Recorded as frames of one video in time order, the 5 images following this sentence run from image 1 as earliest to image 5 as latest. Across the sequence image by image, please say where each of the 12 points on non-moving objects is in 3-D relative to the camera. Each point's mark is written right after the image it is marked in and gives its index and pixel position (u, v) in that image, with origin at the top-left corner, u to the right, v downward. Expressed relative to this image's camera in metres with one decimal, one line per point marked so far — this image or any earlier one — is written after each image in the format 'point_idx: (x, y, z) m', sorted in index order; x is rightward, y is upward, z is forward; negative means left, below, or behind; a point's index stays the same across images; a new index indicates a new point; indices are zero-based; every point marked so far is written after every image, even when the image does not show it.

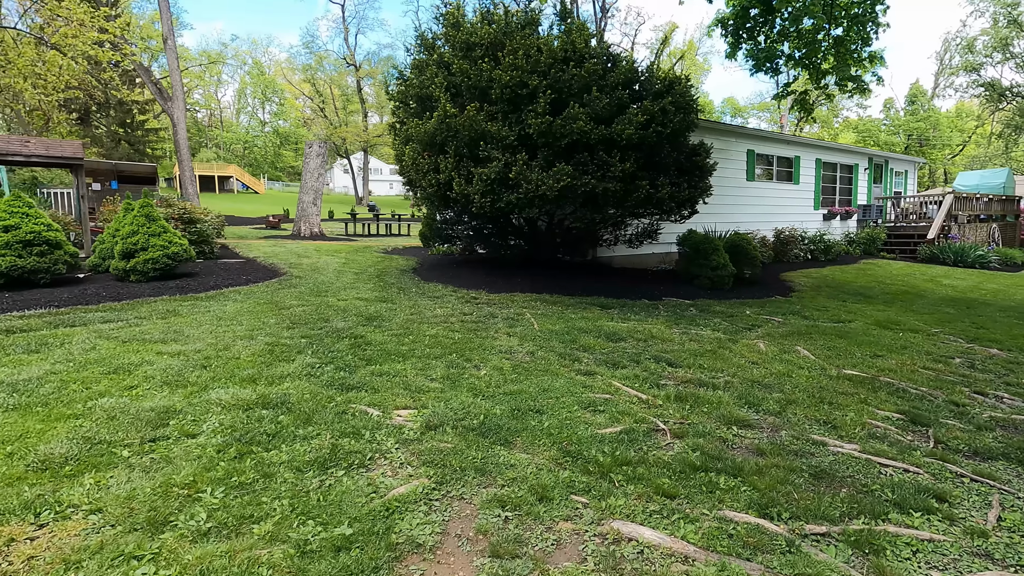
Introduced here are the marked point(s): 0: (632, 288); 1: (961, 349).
0: (+1.7, 0.0, +7.5) m
1: (+4.3, -0.6, +5.2) m
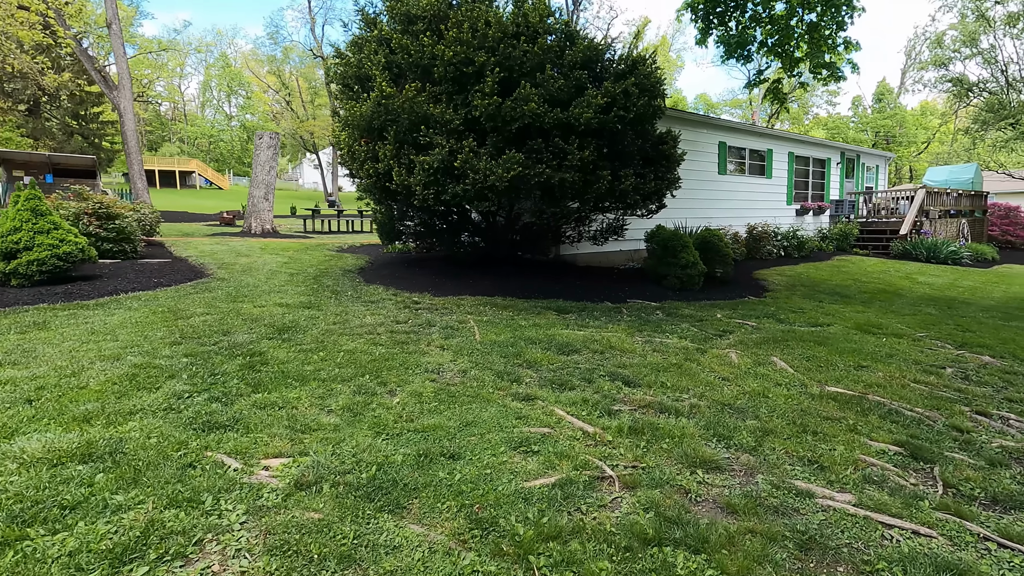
0: (+1.1, 0.0, +6.9) m
1: (+3.8, -0.6, +4.7) m
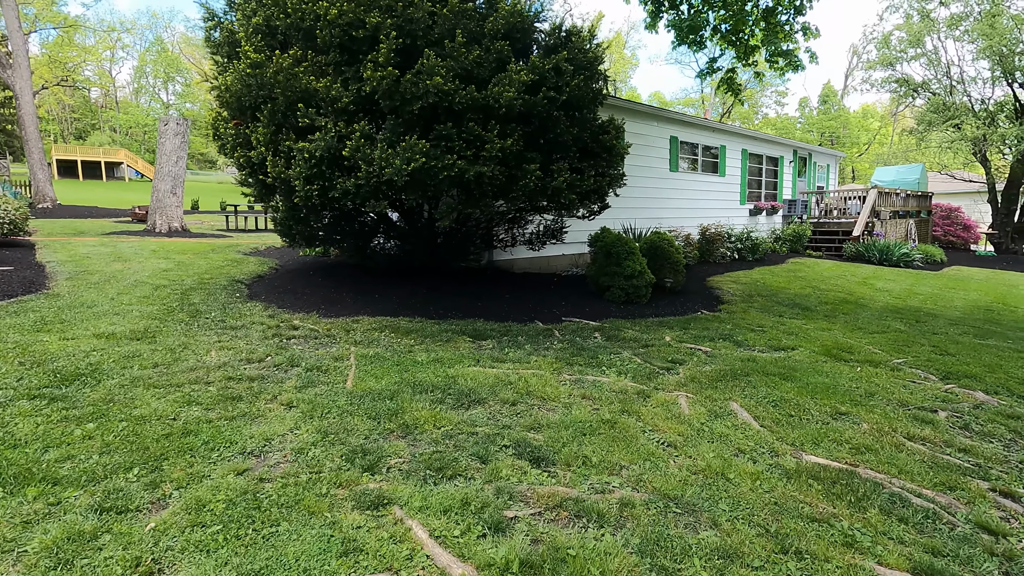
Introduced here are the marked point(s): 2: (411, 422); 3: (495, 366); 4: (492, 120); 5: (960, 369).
0: (+0.2, -0.2, +5.9) m
1: (+3.1, -0.8, +3.9) m
2: (-0.5, -0.7, +2.9) m
3: (-0.1, -0.6, +3.9) m
4: (-0.2, +1.5, +4.8) m
5: (+3.7, -0.7, +4.5) m
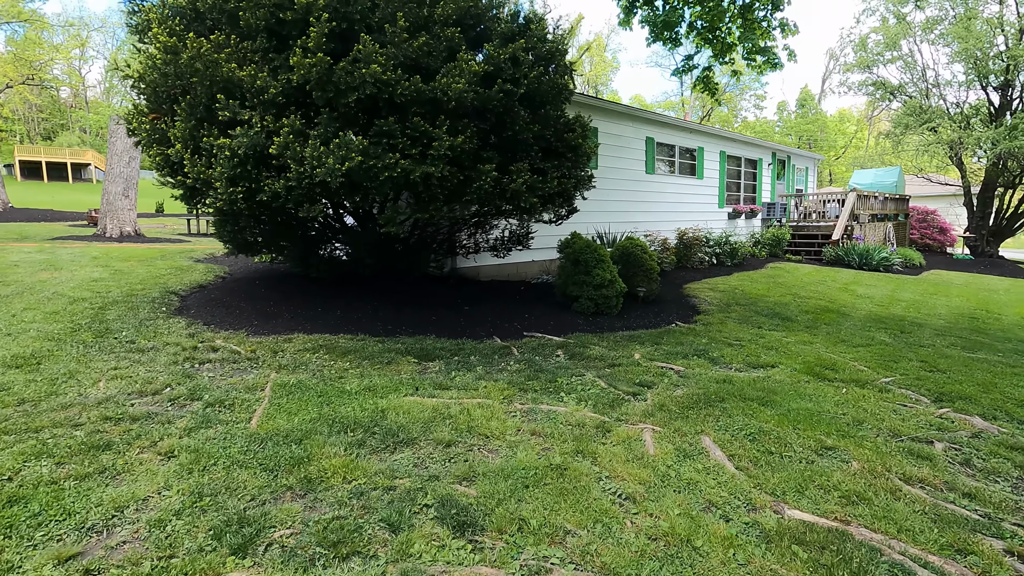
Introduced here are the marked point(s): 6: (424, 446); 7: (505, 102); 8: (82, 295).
0: (-0.3, -0.3, +5.4) m
1: (+2.7, -0.9, +3.5) m
2: (-0.9, -0.8, +2.4) m
3: (-0.5, -0.7, +3.4) m
4: (-0.6, +1.4, +4.3) m
5: (+3.3, -0.8, +4.1) m
6: (-0.4, -0.8, +2.7) m
7: (-0.1, +1.6, +4.6) m
8: (-4.6, -0.1, +5.7) m
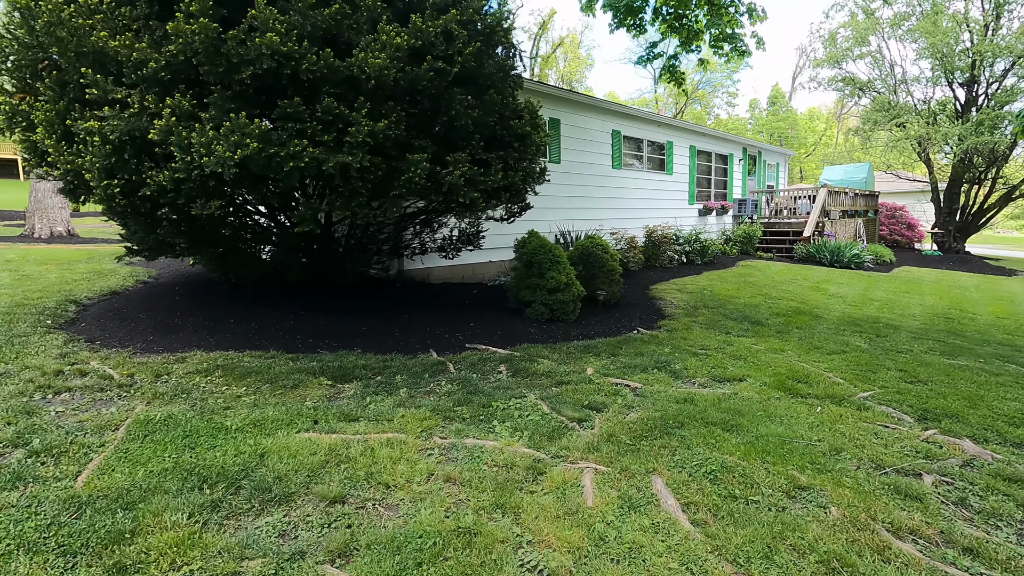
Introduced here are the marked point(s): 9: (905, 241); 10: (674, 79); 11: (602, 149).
0: (-0.8, -0.3, +4.8) m
1: (+2.3, -0.9, +3.0) m
2: (-1.2, -0.9, +1.8) m
3: (-0.9, -0.7, +2.8) m
4: (-1.0, +1.3, +3.7) m
5: (+2.9, -0.8, +3.6) m
6: (-0.8, -0.9, +2.2) m
7: (-0.6, +1.5, +4.0) m
8: (-5.1, -0.2, +5.0) m
9: (+13.5, +1.6, +18.5) m
10: (+2.5, +3.3, +8.5) m
11: (+1.6, +2.4, +9.5) m
